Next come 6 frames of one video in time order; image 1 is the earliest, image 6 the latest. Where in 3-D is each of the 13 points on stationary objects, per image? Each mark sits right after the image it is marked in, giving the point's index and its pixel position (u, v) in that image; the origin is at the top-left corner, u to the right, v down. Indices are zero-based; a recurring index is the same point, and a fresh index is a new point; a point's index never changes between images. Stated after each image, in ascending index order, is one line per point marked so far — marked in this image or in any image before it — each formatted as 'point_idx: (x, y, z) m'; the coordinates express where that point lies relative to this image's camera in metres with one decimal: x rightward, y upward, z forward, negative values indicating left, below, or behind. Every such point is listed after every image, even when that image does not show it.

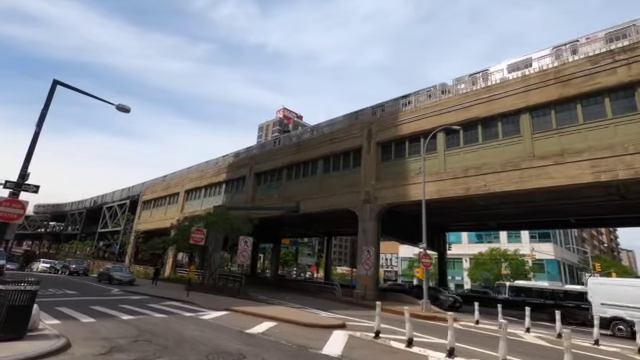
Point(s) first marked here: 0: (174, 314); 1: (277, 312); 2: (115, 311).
0: (-5.4, -4.9, +12.4) m
1: (-1.8, -5.5, +13.9) m
2: (-7.6, -4.8, +12.3) m
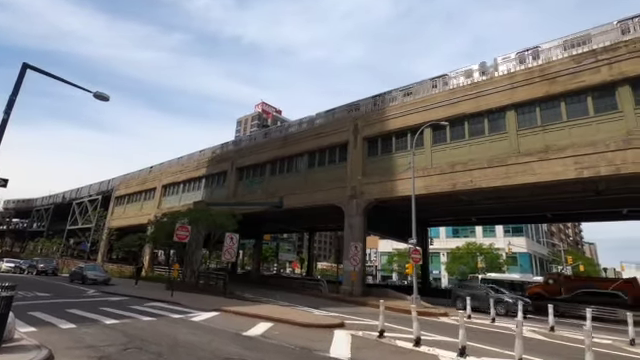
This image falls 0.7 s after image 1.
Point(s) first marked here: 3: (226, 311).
0: (-5.5, -4.7, +11.6) m
1: (-2.0, -5.2, +13.4) m
2: (-7.7, -4.6, +11.5) m
3: (-3.7, -5.1, +13.1) m
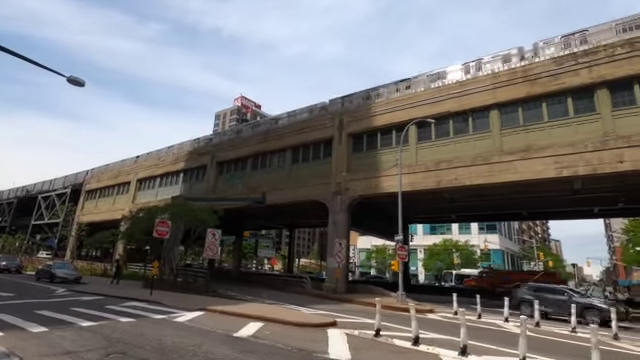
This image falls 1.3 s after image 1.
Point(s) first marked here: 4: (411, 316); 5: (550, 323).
0: (-5.8, -4.5, +10.9) m
1: (-2.4, -5.0, +12.9) m
2: (-8.0, -4.3, +10.6) m
3: (-4.1, -4.9, +12.5) m
4: (+2.2, -3.4, +8.3) m
5: (+10.3, -6.4, +15.0) m
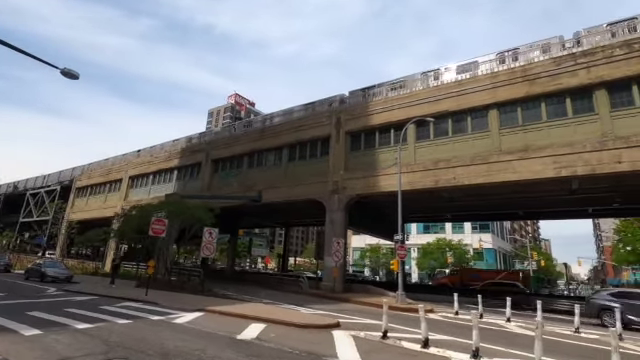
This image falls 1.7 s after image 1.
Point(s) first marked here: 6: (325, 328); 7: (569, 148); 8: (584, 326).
0: (-5.7, -4.4, +10.6) m
1: (-2.4, -4.9, +12.6) m
2: (-7.8, -4.2, +10.2) m
3: (-4.0, -4.8, +12.2) m
4: (+2.4, -3.3, +8.1) m
5: (+10.3, -6.4, +15.0) m
6: (+0.2, -4.4, +10.0) m
7: (+14.6, +1.9, +19.6) m
8: (+11.9, -6.6, +15.1) m
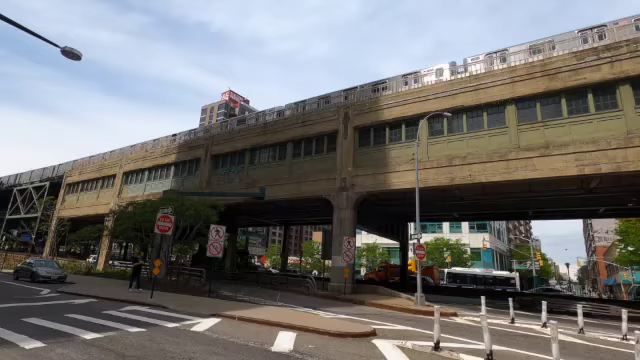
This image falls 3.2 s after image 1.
0: (-4.7, -4.1, +9.5) m
1: (-1.4, -4.7, +11.6) m
2: (-6.9, -3.9, +9.0) m
3: (-3.1, -4.5, +11.1) m
4: (+3.4, -3.1, +7.1) m
5: (+11.2, -6.3, +14.3) m
6: (+1.1, -4.2, +9.0) m
7: (+15.4, +2.0, +19.0) m
8: (+12.7, -6.4, +14.4) m
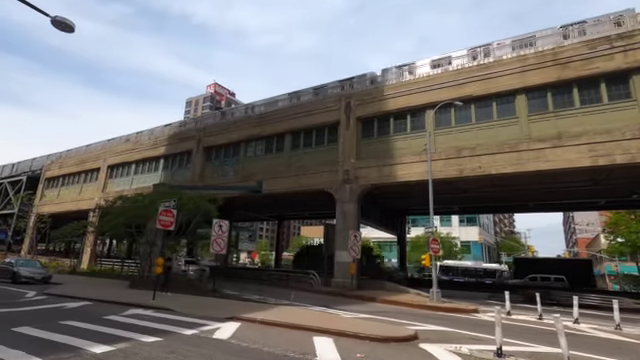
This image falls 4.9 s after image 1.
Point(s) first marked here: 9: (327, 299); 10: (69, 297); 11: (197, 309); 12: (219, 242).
0: (-3.8, -3.8, +8.3) m
1: (-0.6, -4.3, +10.6) m
2: (-5.9, -3.6, +7.8) m
3: (-2.2, -4.2, +10.0) m
4: (+4.5, -2.9, +6.4) m
5: (+11.9, -5.9, +13.9) m
6: (+2.1, -3.9, +8.1) m
7: (+15.9, +2.5, +18.6) m
8: (+13.4, -6.0, +14.0) m
9: (+0.3, -6.2, +17.5) m
10: (-11.4, -5.3, +15.2) m
11: (-4.3, -4.5, +11.5) m
12: (-5.1, -3.2, +17.0) m
